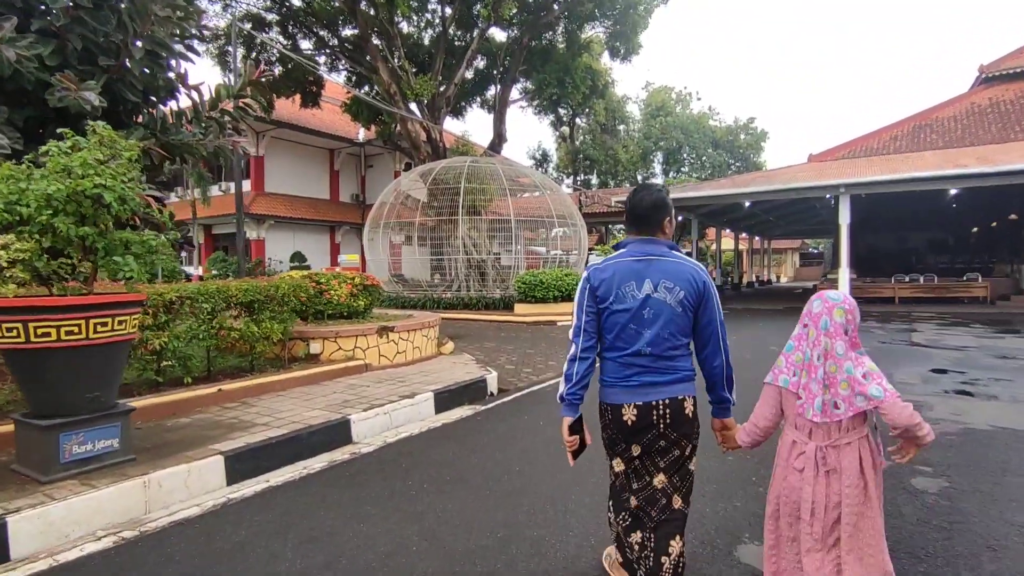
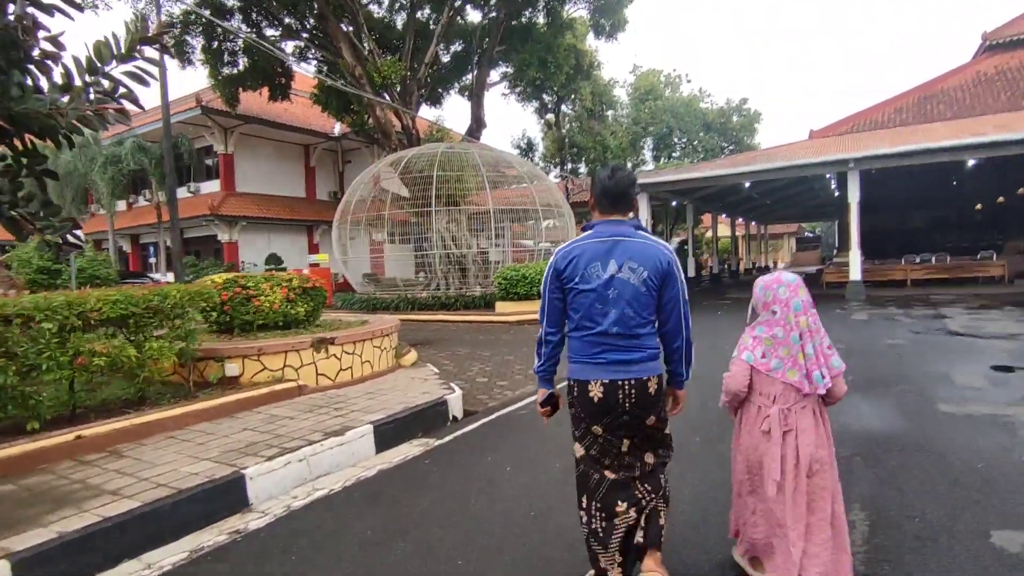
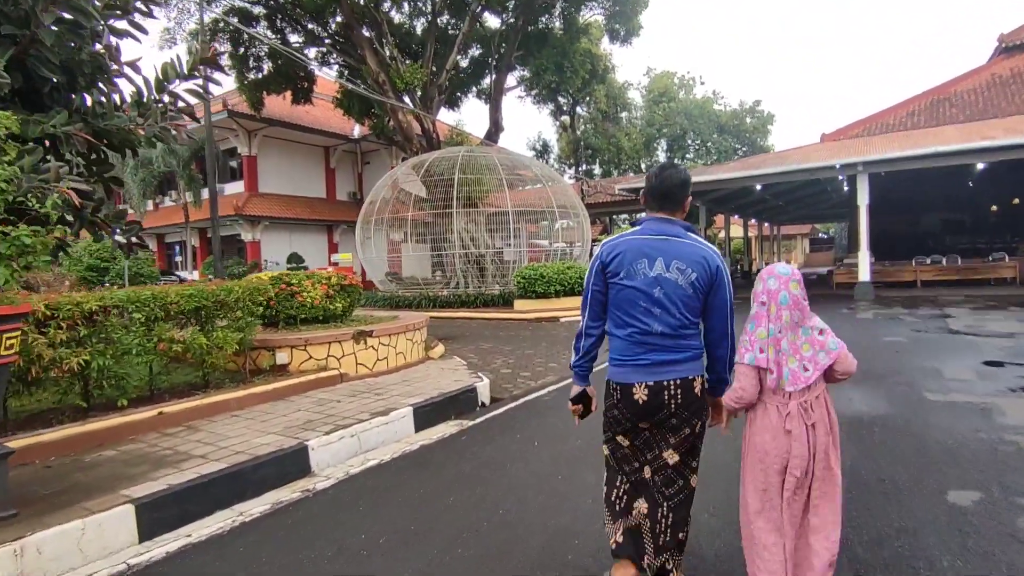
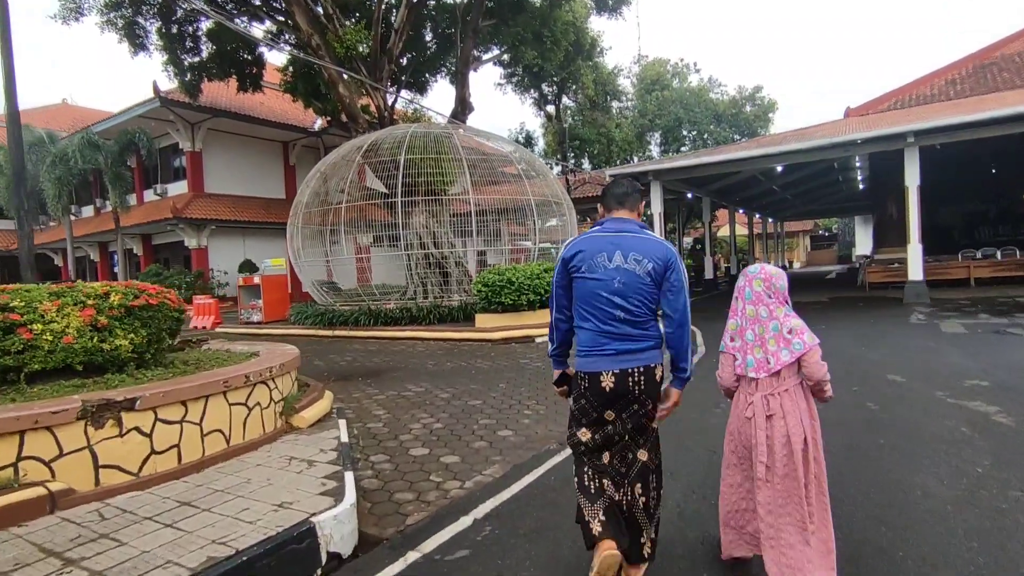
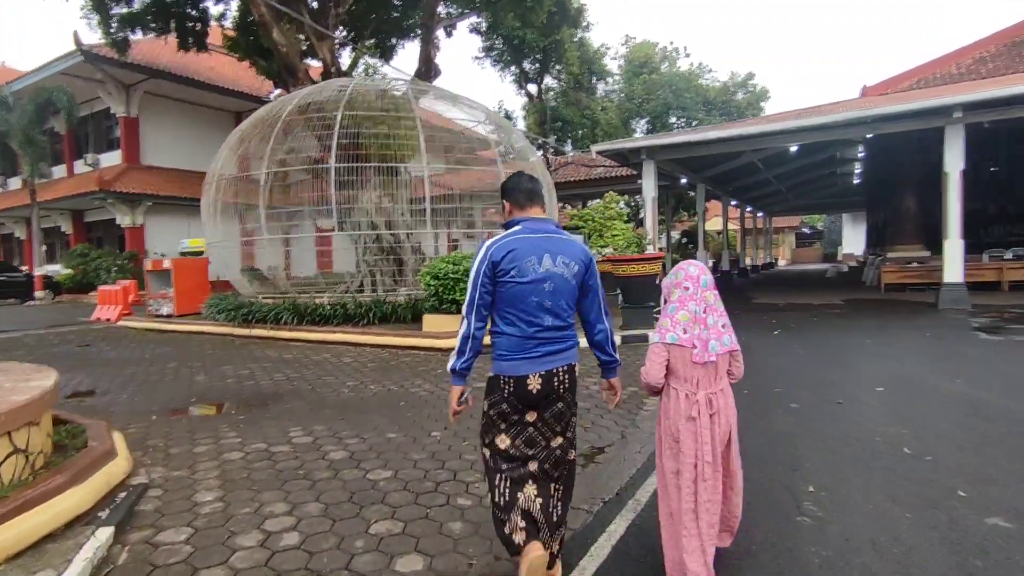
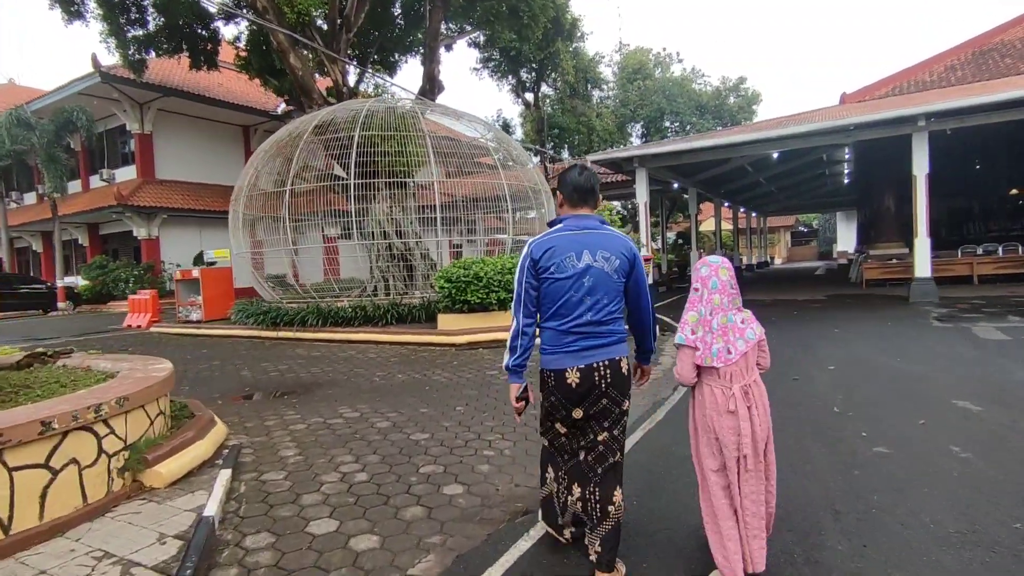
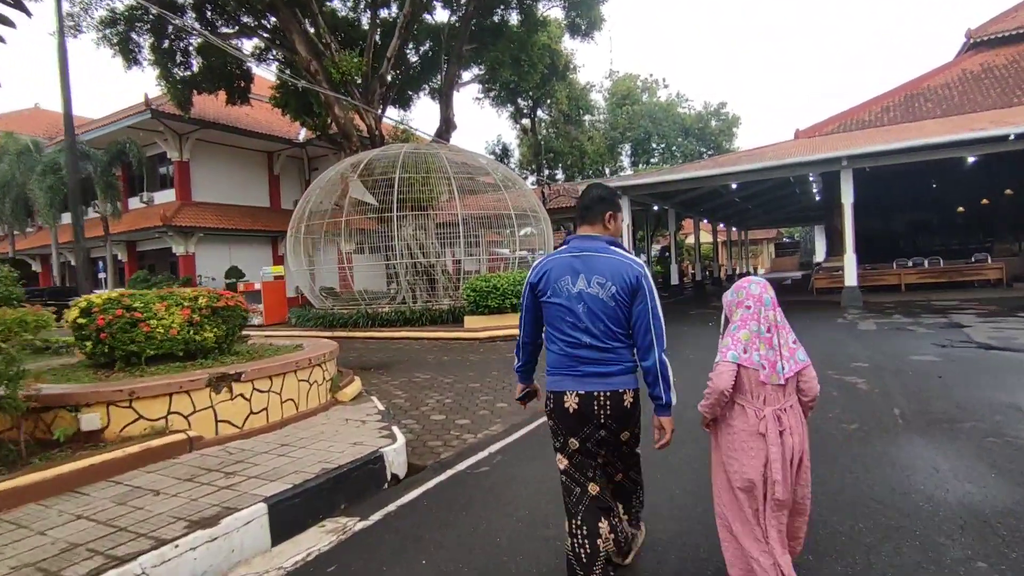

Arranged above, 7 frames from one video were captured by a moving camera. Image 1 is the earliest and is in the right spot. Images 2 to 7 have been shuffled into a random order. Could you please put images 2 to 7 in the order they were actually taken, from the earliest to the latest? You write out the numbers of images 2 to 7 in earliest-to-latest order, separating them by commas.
3, 2, 7, 4, 6, 5
